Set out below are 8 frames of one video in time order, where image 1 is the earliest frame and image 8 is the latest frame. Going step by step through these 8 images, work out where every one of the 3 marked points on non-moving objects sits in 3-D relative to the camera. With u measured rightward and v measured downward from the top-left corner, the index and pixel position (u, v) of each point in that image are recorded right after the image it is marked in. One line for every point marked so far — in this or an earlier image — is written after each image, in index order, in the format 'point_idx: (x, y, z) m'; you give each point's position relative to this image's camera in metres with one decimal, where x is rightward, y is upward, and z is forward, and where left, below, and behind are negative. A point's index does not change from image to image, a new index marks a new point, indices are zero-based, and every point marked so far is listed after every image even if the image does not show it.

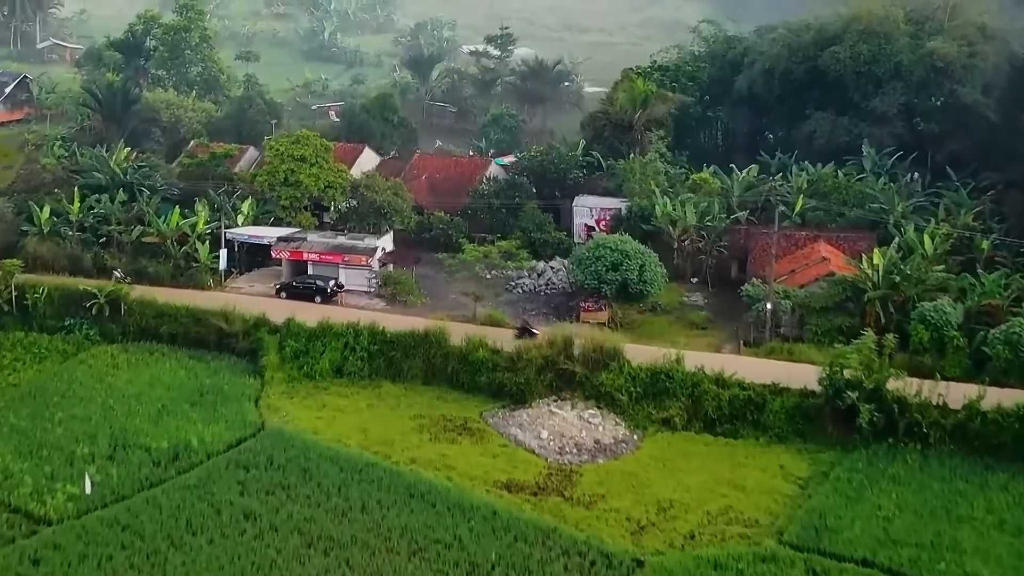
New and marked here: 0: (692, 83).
0: (+3.0, +3.4, +16.3) m
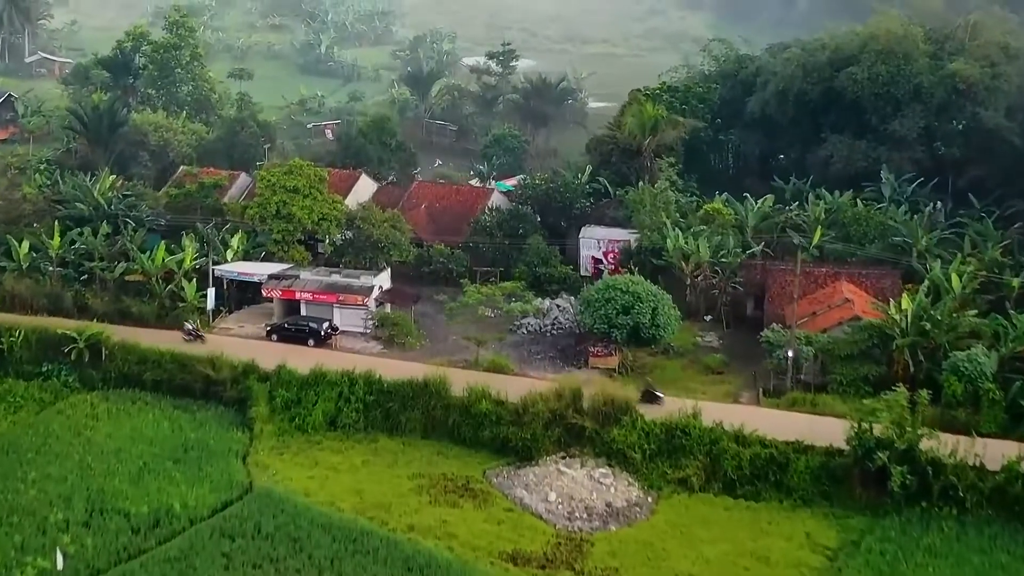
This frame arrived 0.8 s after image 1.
0: (+3.1, +2.9, +15.6) m
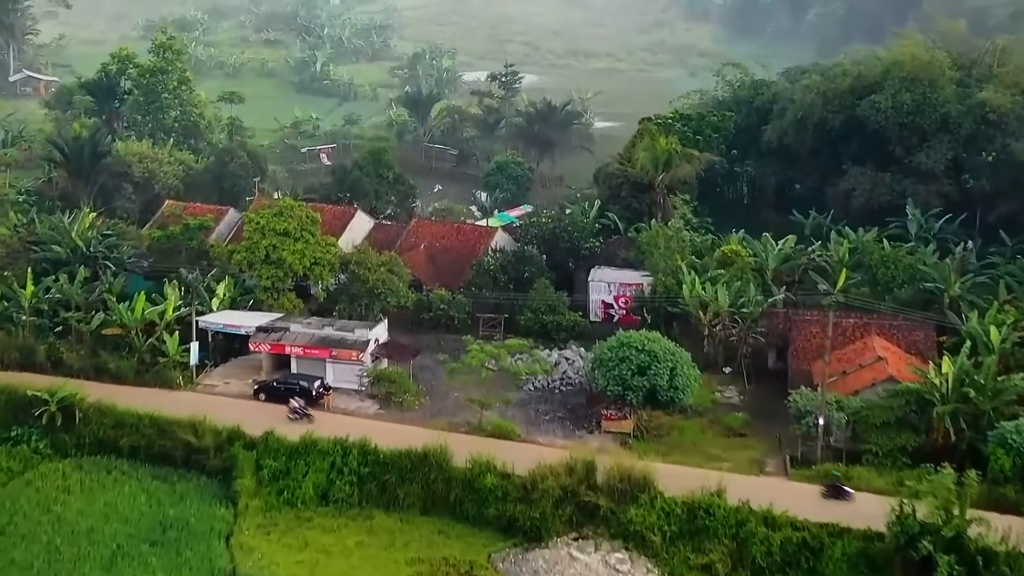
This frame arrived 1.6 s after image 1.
0: (+3.1, +2.3, +14.8) m
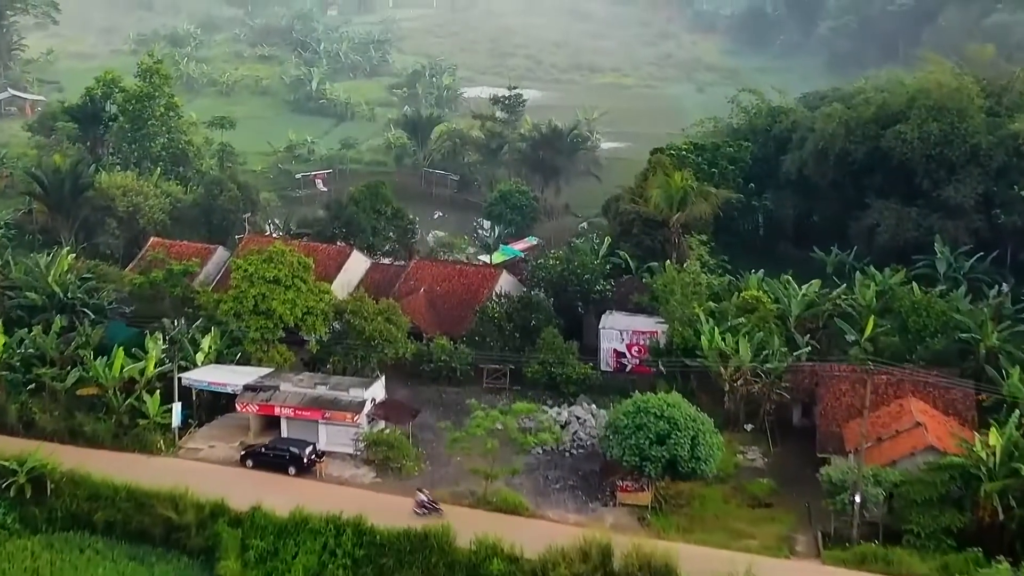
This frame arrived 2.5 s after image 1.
0: (+3.2, +1.7, +14.0) m
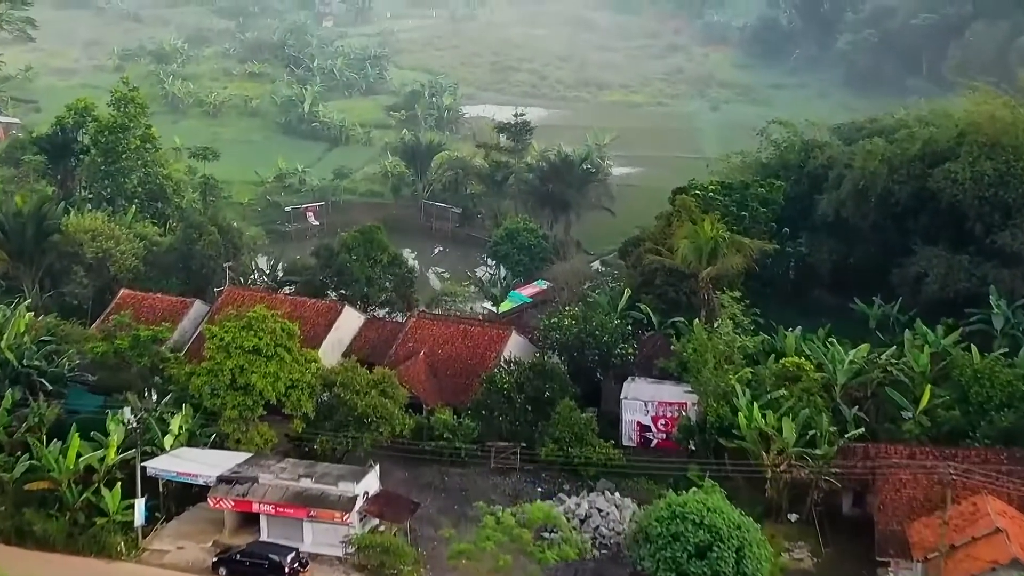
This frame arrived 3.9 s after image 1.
0: (+3.3, +1.0, +12.8) m
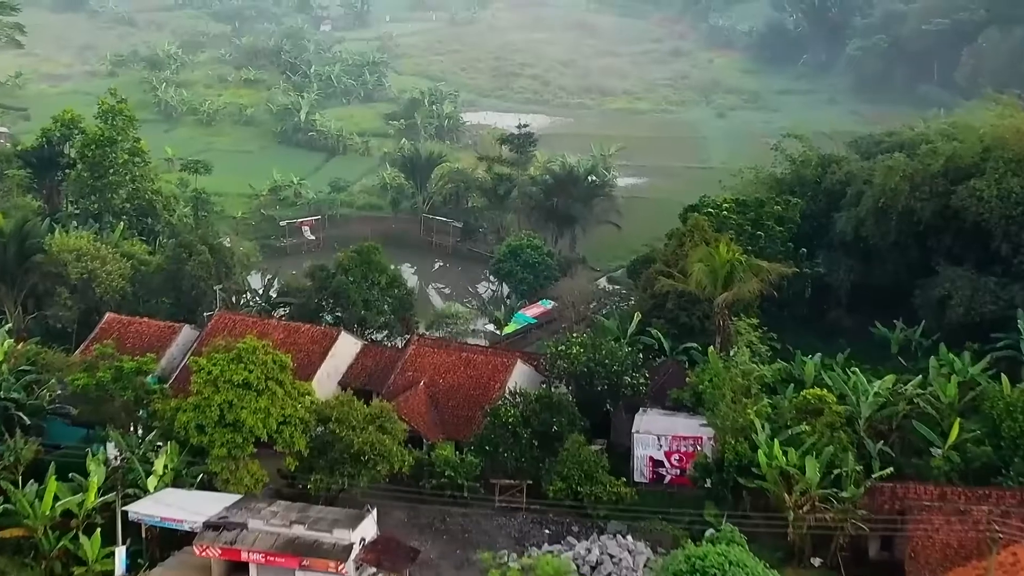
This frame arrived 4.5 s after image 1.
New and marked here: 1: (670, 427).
0: (+3.3, +0.8, +12.2) m
1: (+1.6, -1.4, +9.9) m
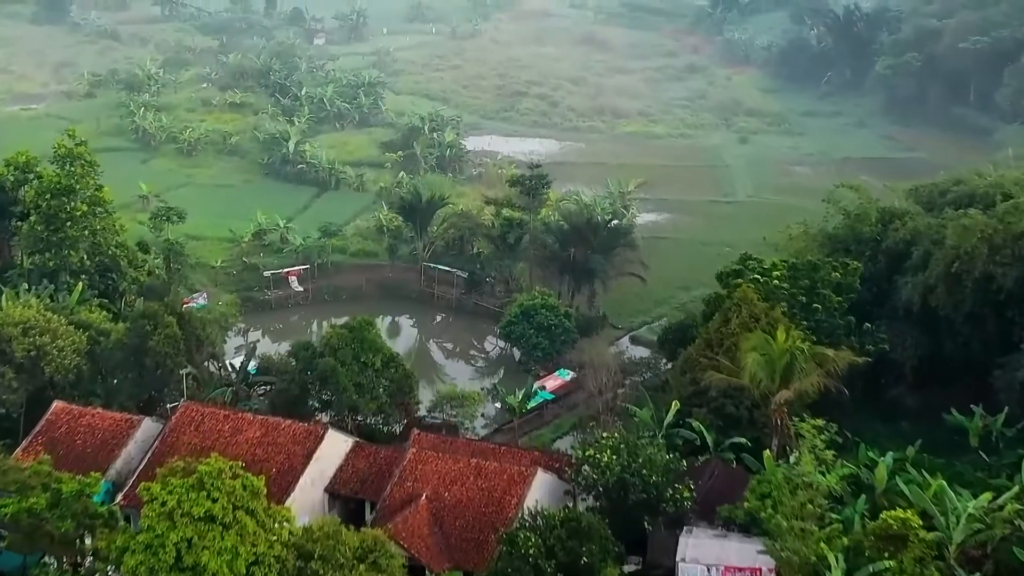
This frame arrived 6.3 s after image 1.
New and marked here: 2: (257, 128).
0: (+3.5, -0.1, +10.5) m
1: (+1.8, -2.2, +8.2) m
2: (-5.1, +3.2, +19.7) m
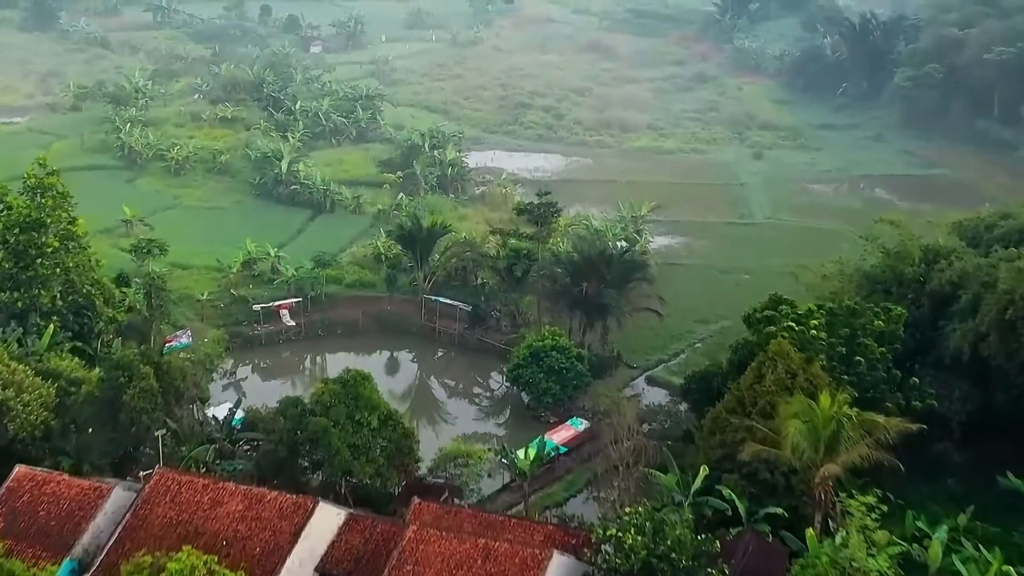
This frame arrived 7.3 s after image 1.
0: (+3.6, -0.6, +9.6) m
1: (+1.9, -2.7, +7.3) m
2: (-5.0, +2.7, +18.7) m
